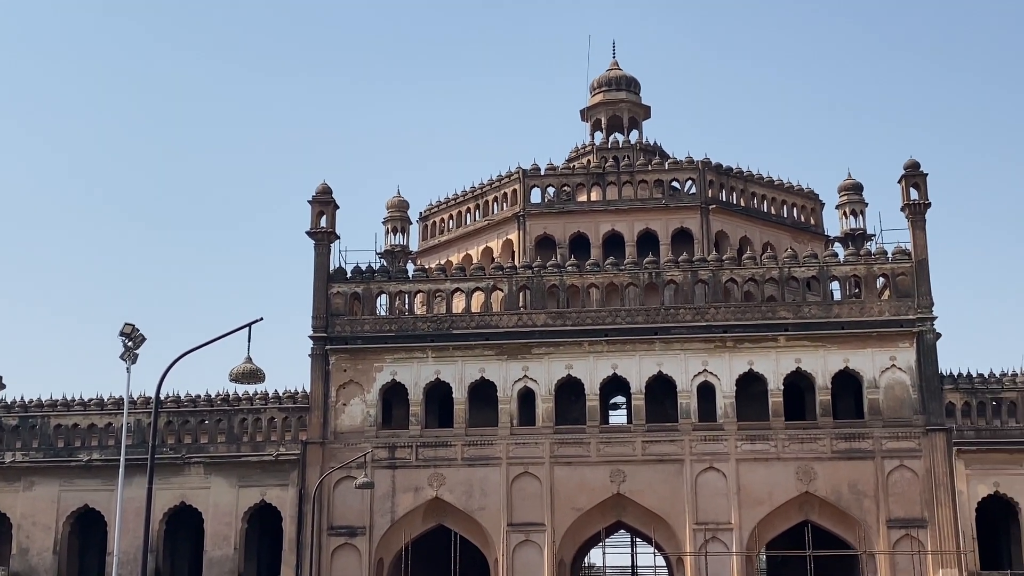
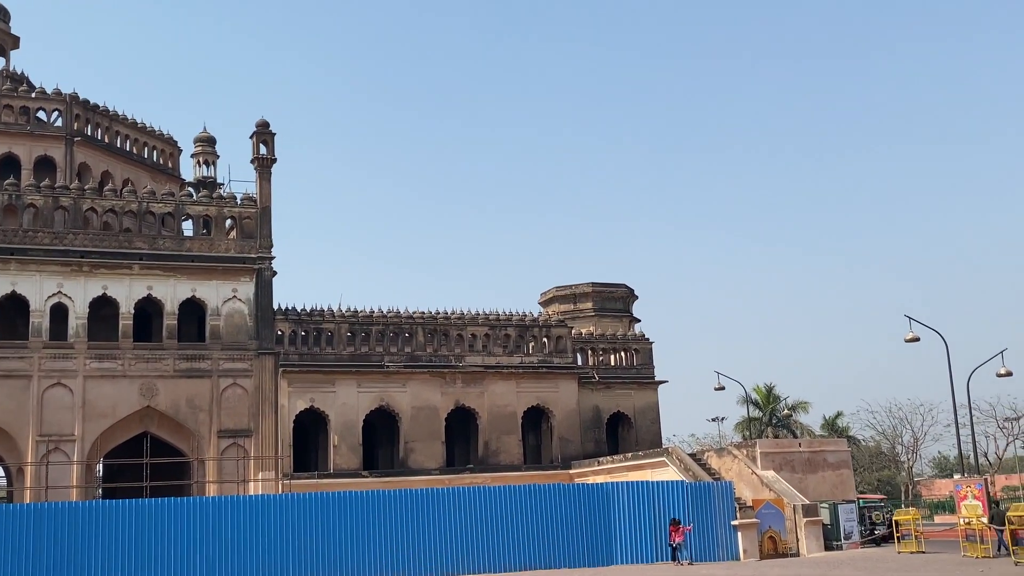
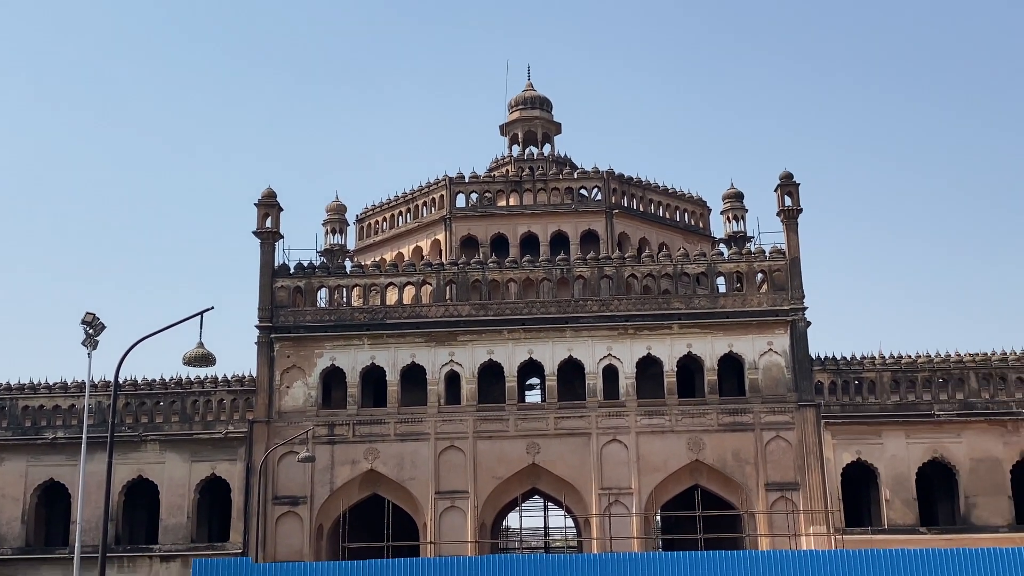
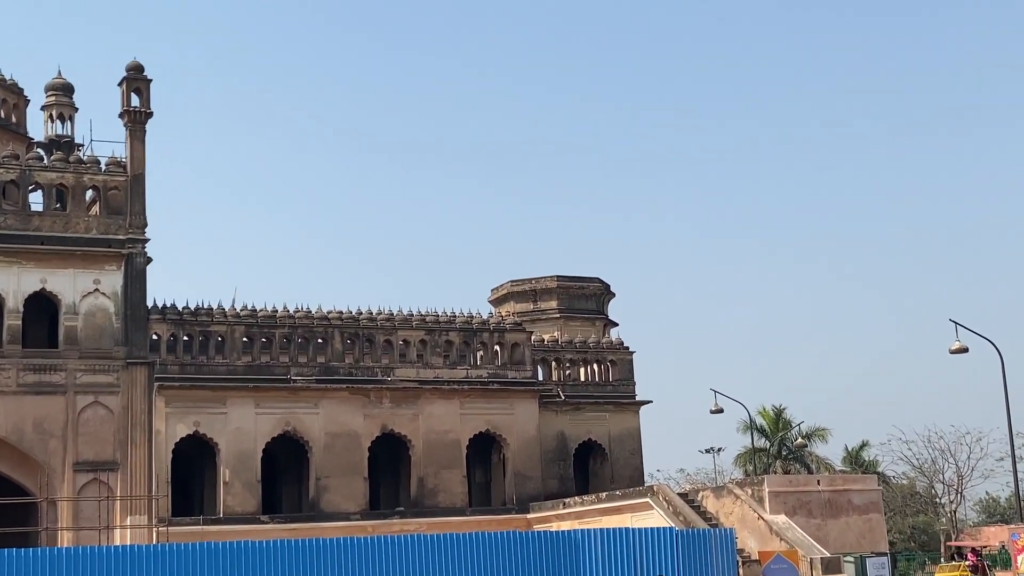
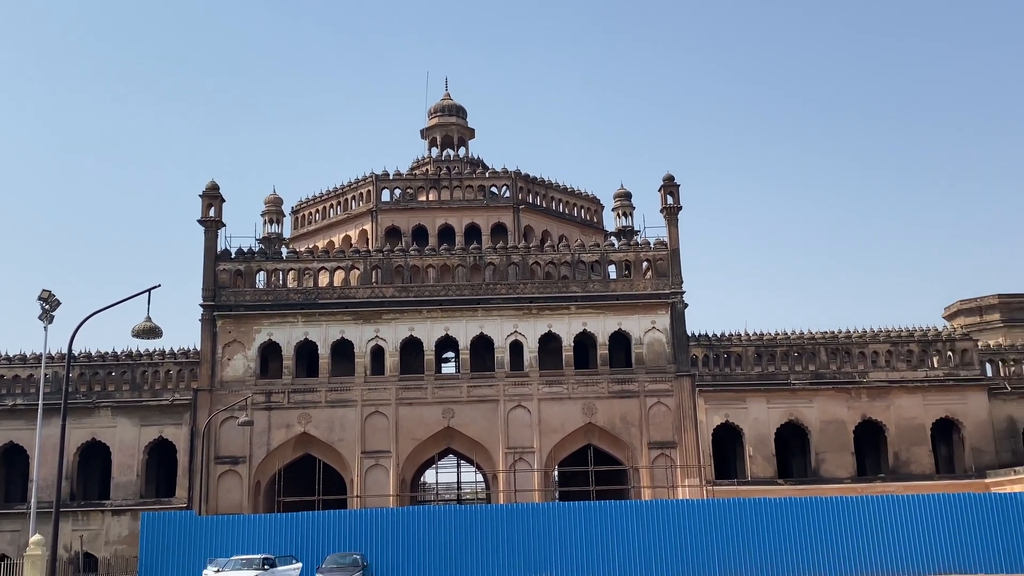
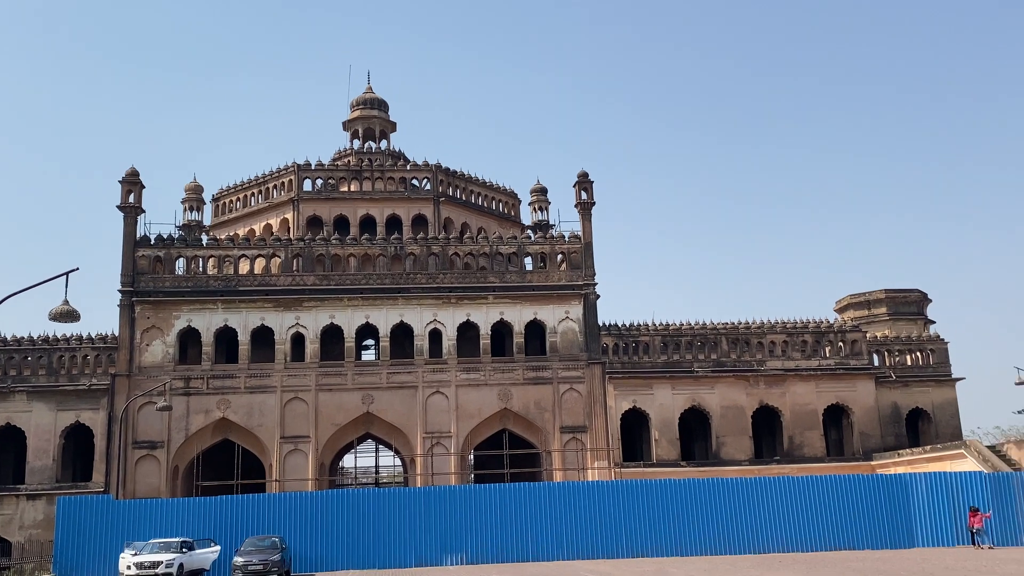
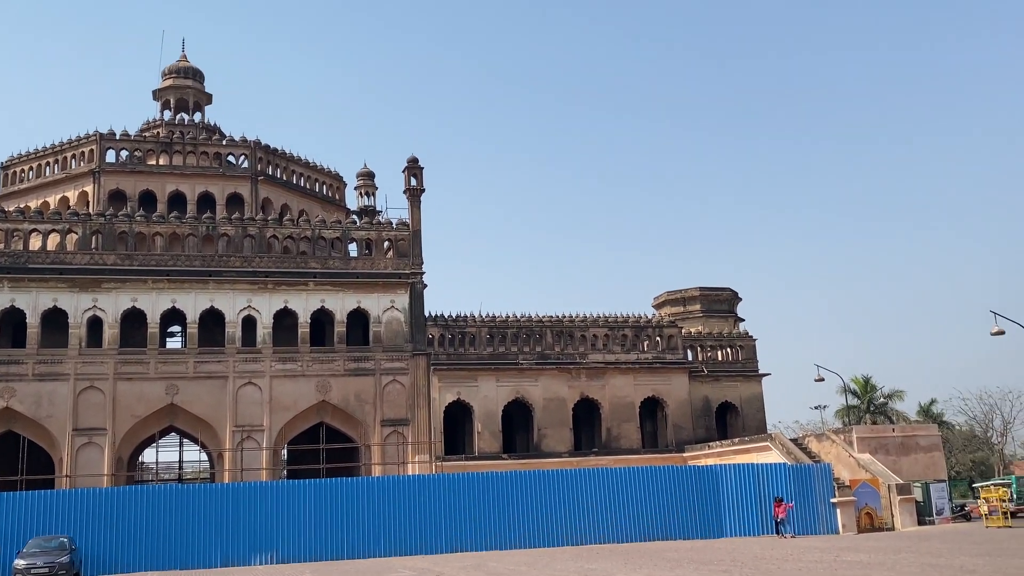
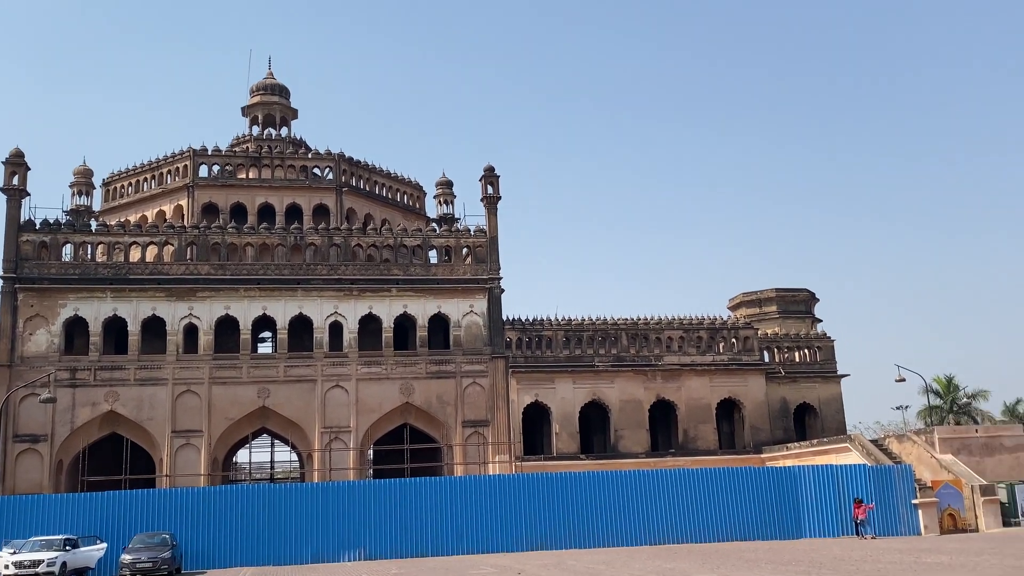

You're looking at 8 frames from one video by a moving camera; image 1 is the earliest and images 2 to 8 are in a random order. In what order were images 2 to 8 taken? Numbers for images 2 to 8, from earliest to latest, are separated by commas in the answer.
3, 5, 6, 8, 7, 2, 4
